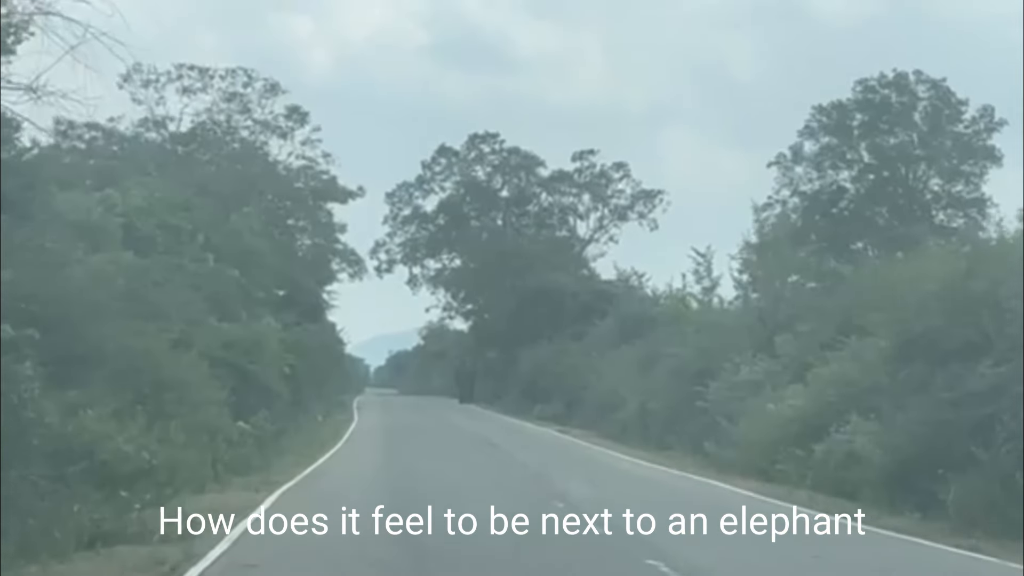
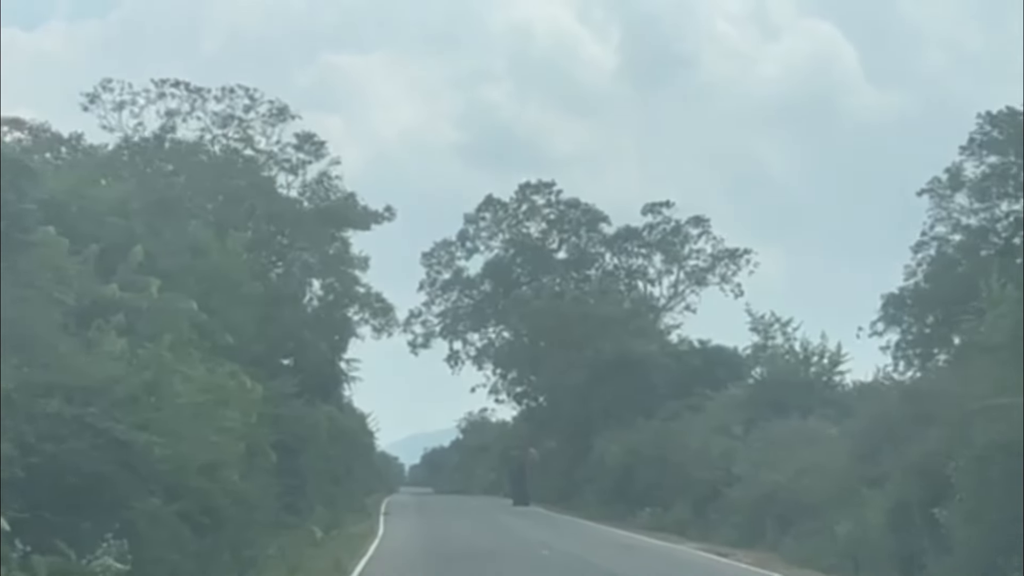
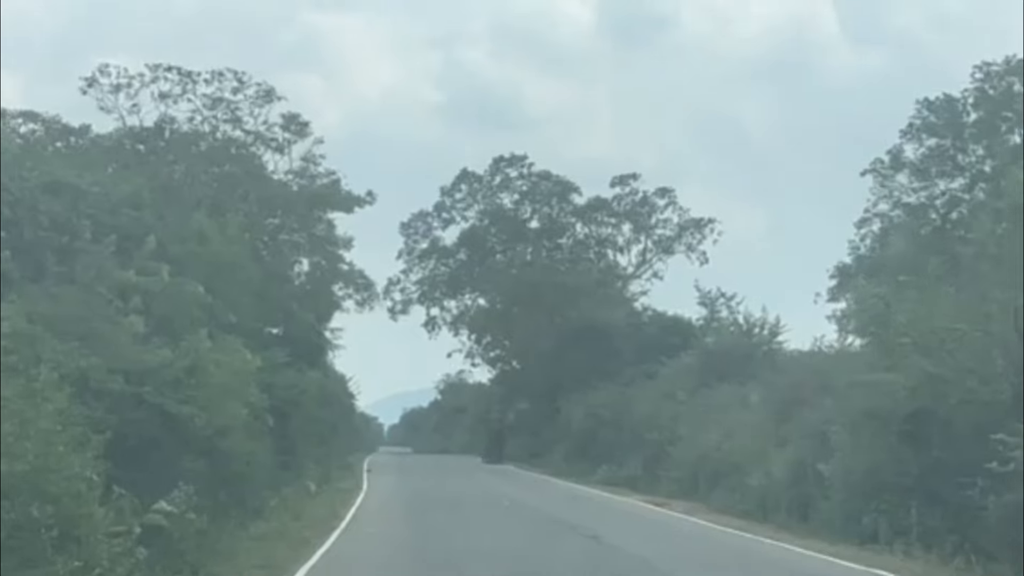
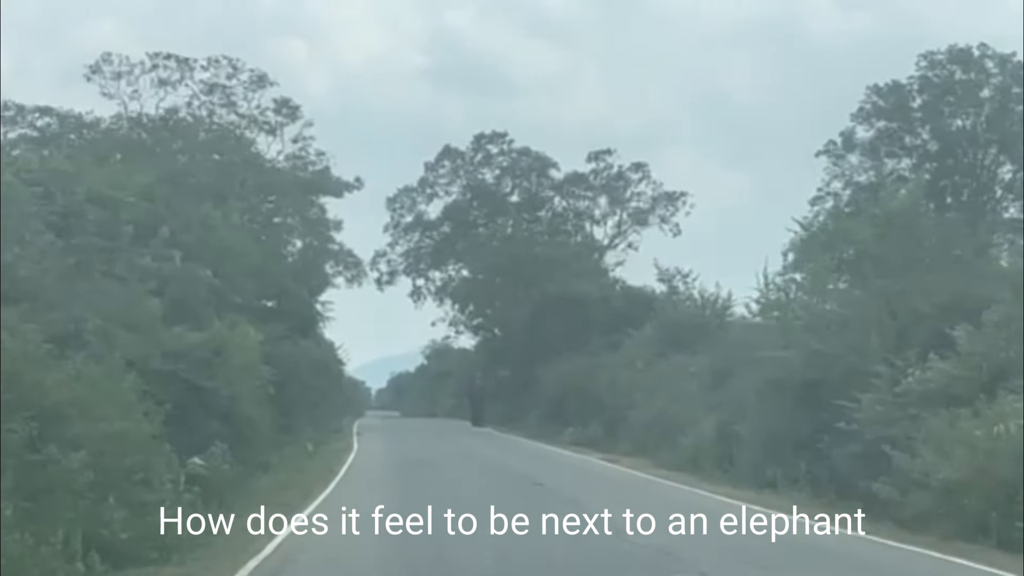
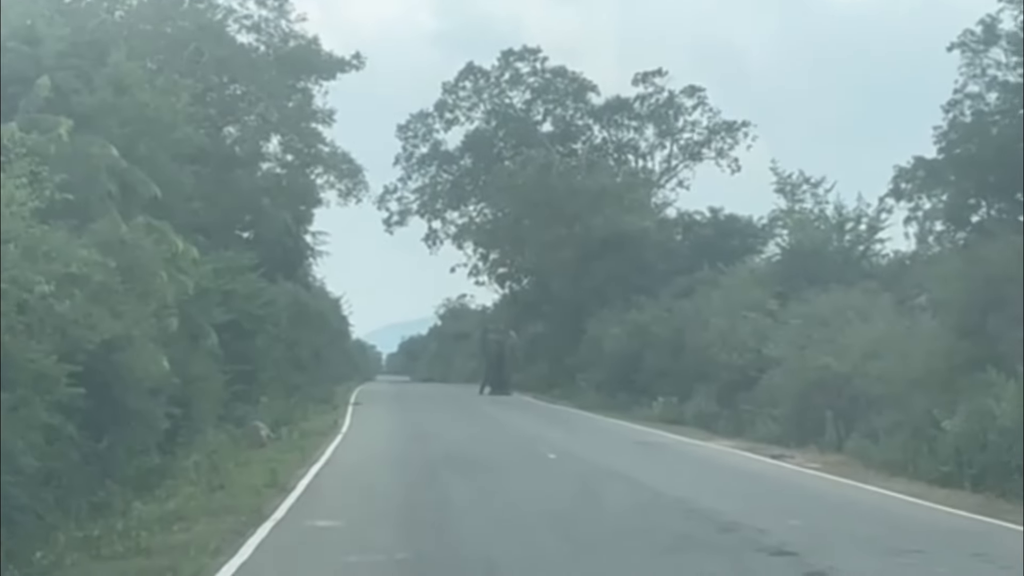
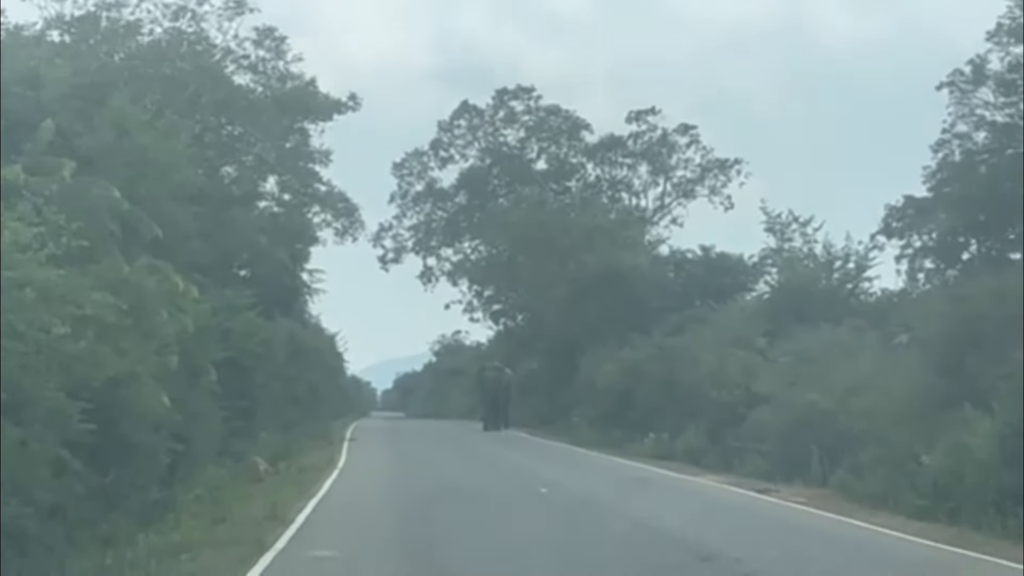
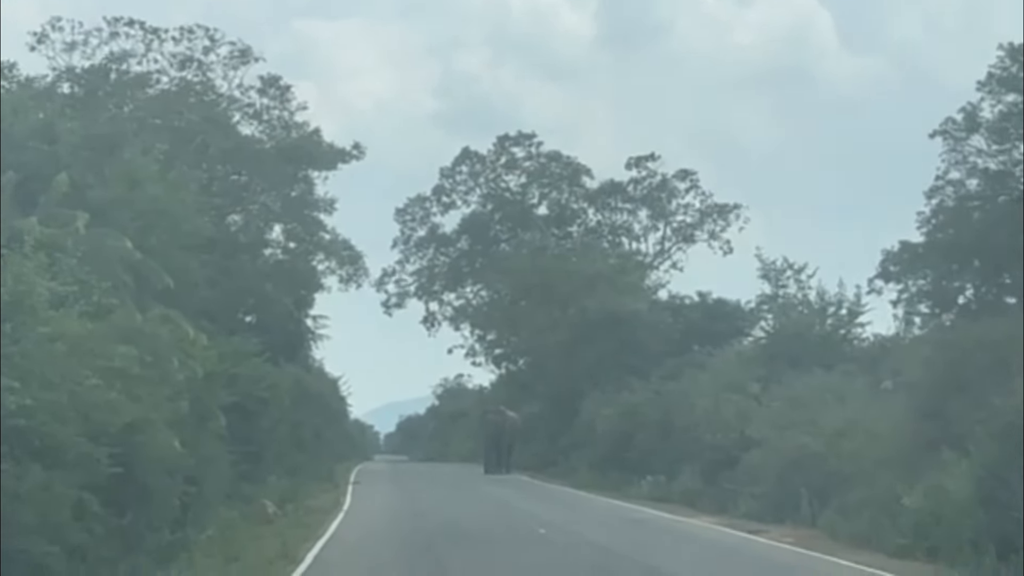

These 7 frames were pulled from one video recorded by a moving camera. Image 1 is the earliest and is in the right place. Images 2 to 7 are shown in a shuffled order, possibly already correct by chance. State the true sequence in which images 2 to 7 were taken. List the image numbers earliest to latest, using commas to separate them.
4, 3, 2, 7, 6, 5
